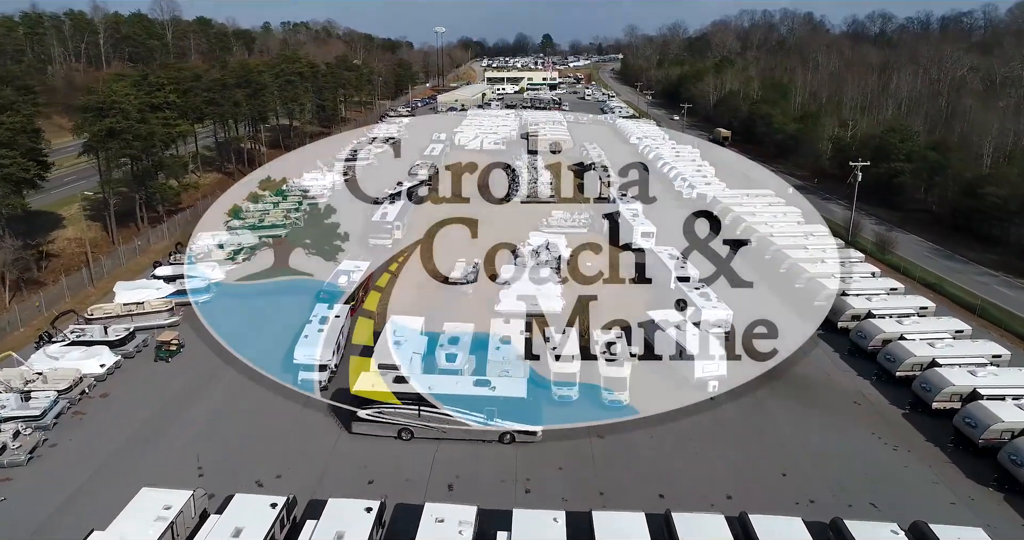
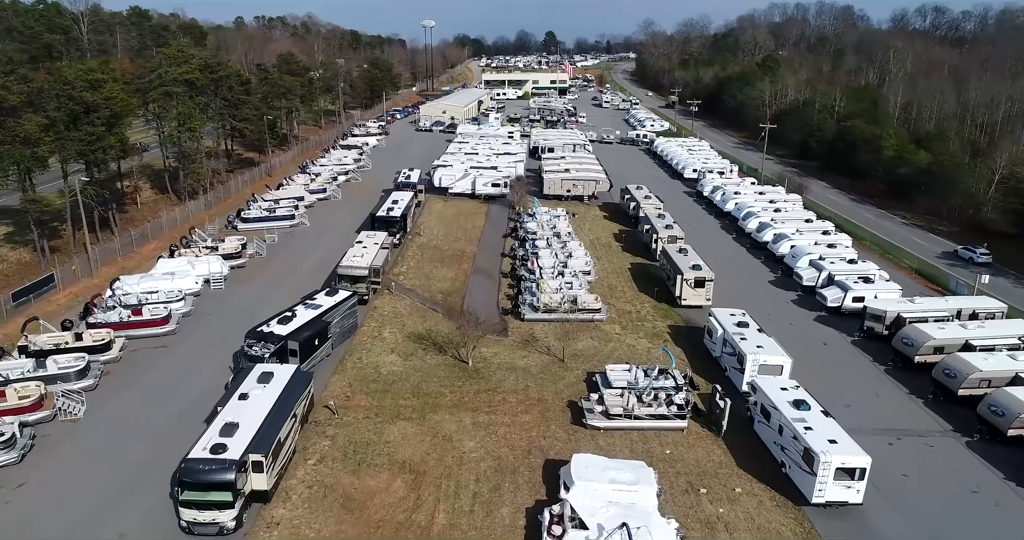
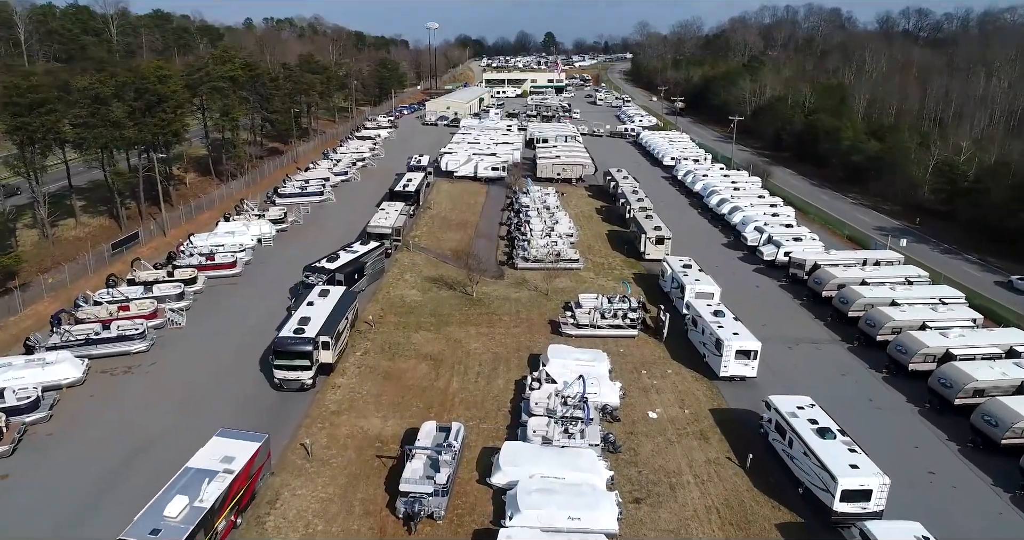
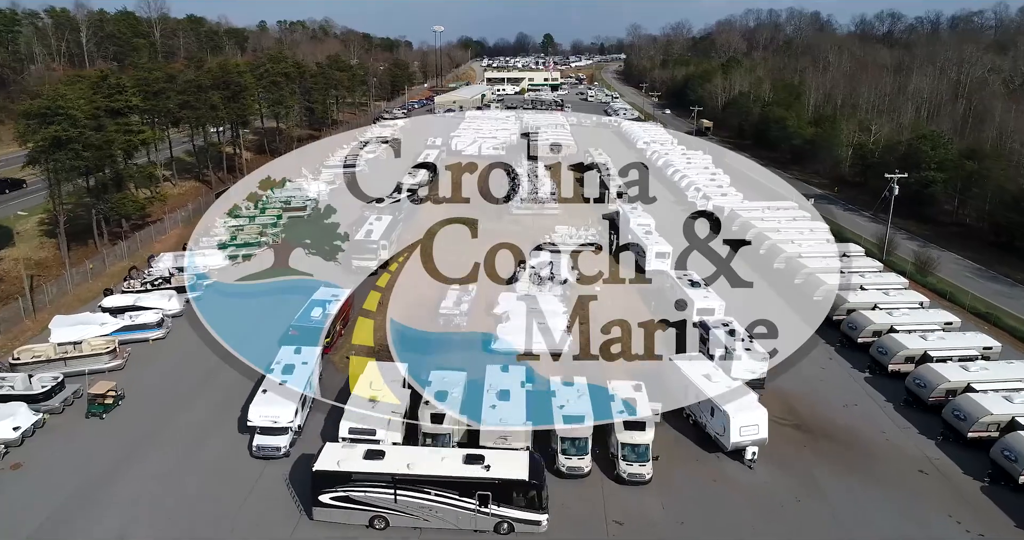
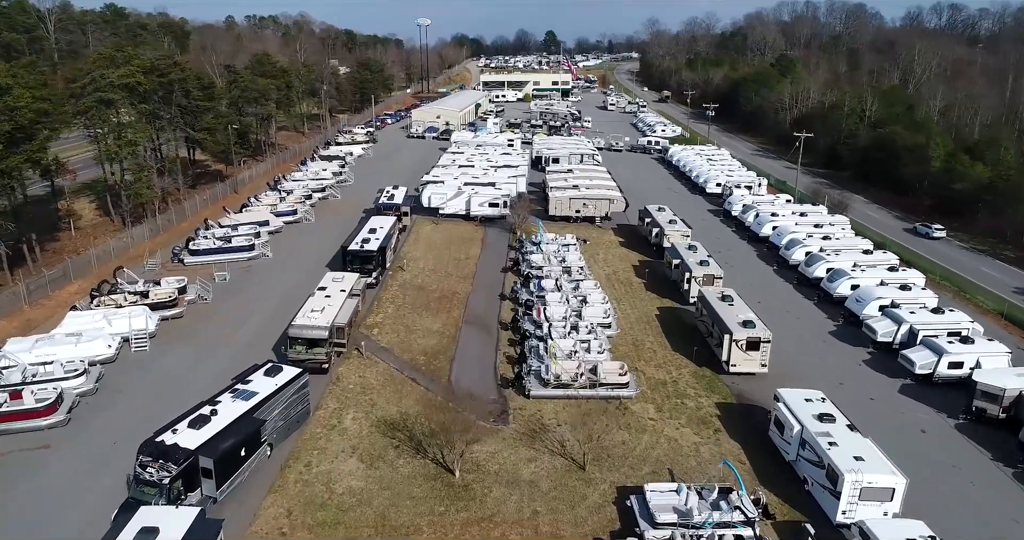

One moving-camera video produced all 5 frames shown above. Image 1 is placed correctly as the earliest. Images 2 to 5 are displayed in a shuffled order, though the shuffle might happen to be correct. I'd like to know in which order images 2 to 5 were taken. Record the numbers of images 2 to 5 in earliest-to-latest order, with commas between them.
4, 3, 2, 5
